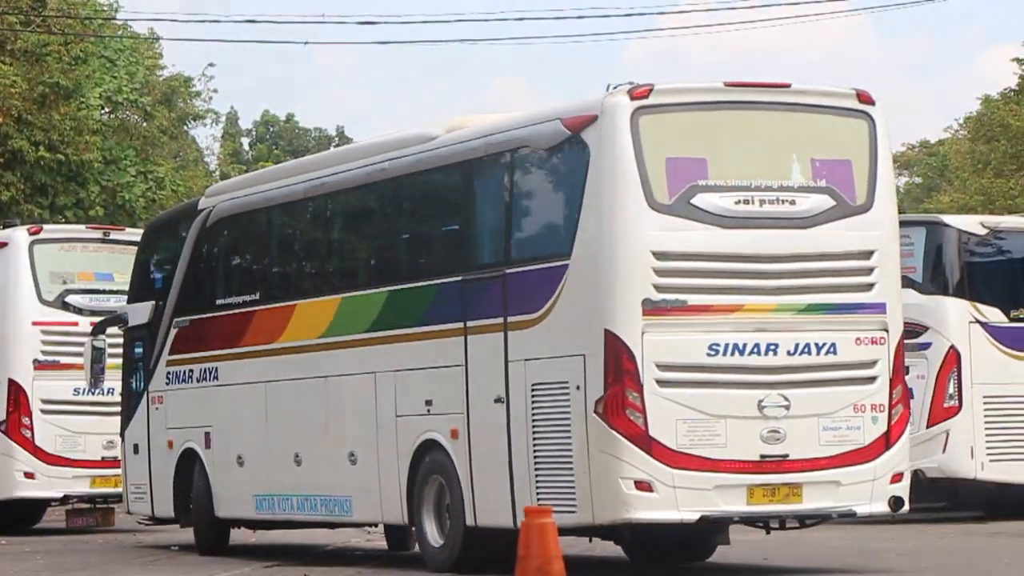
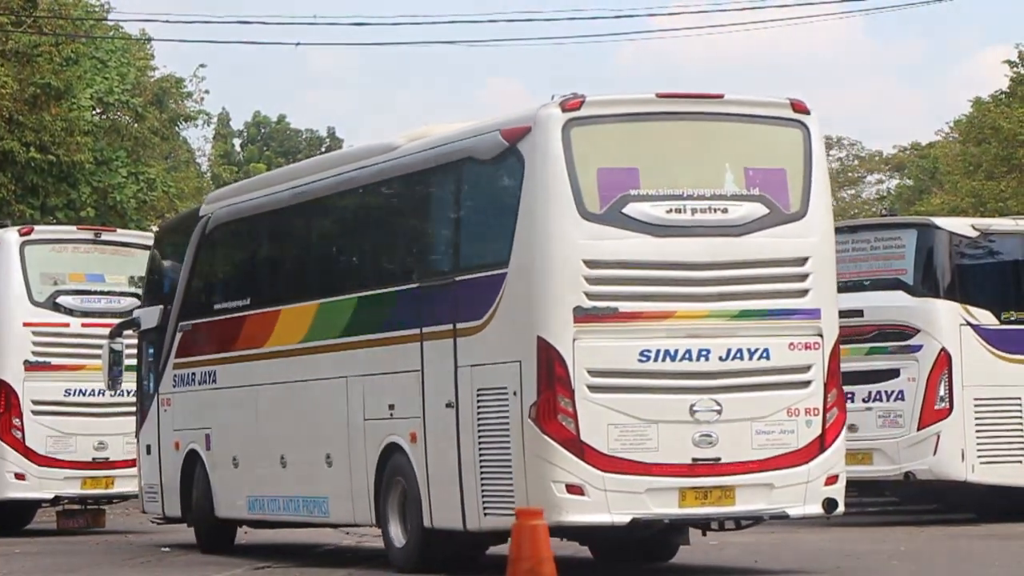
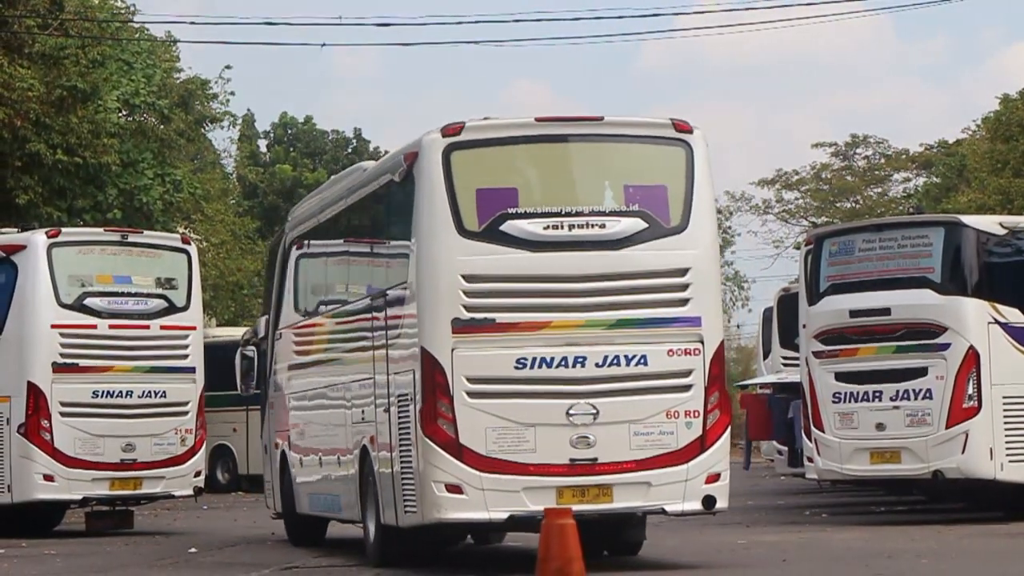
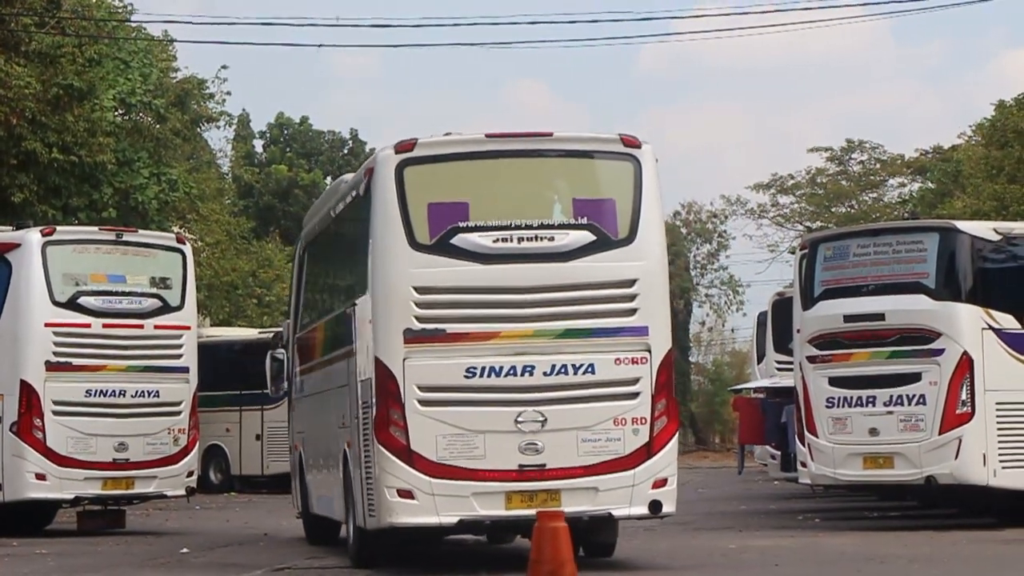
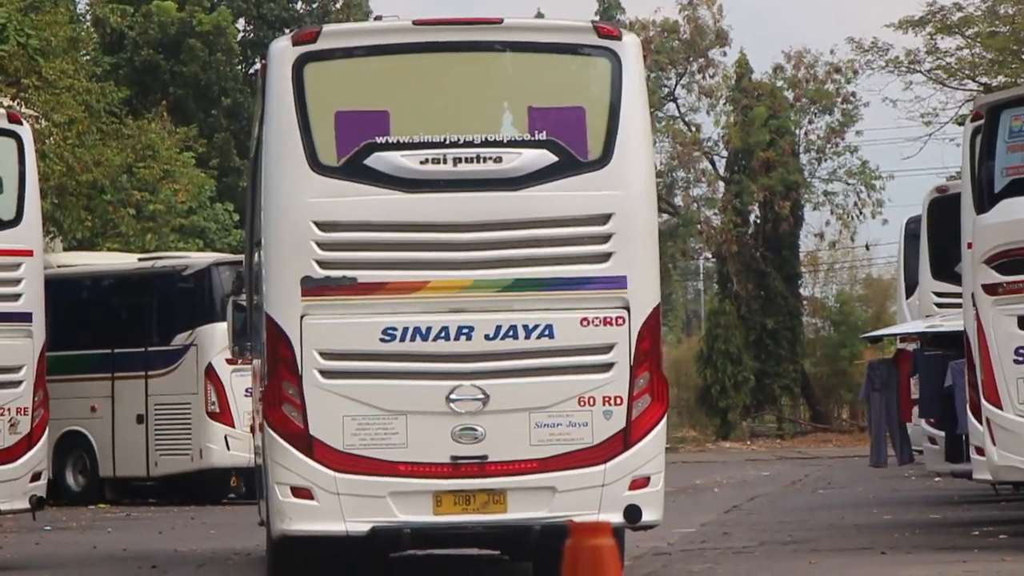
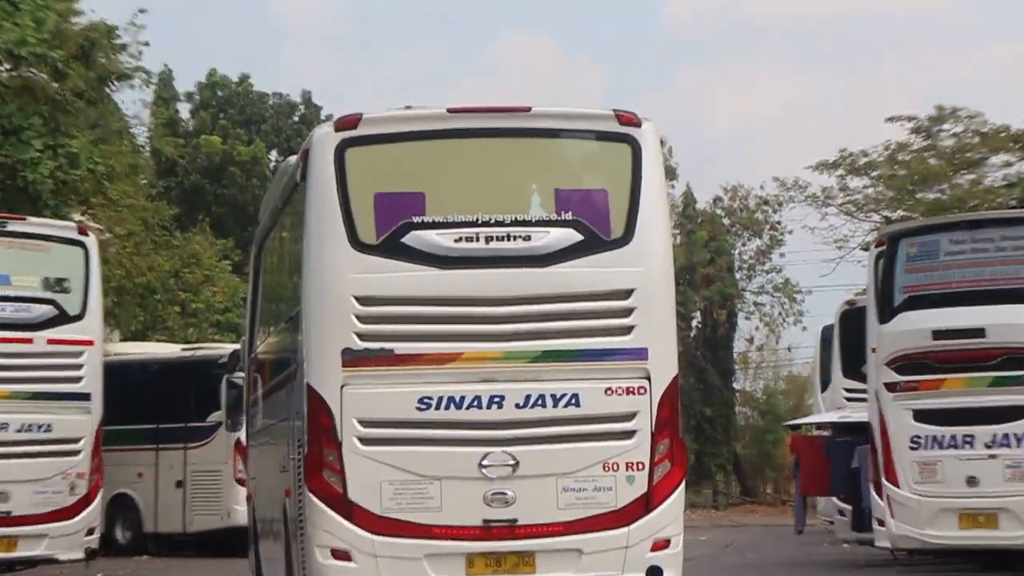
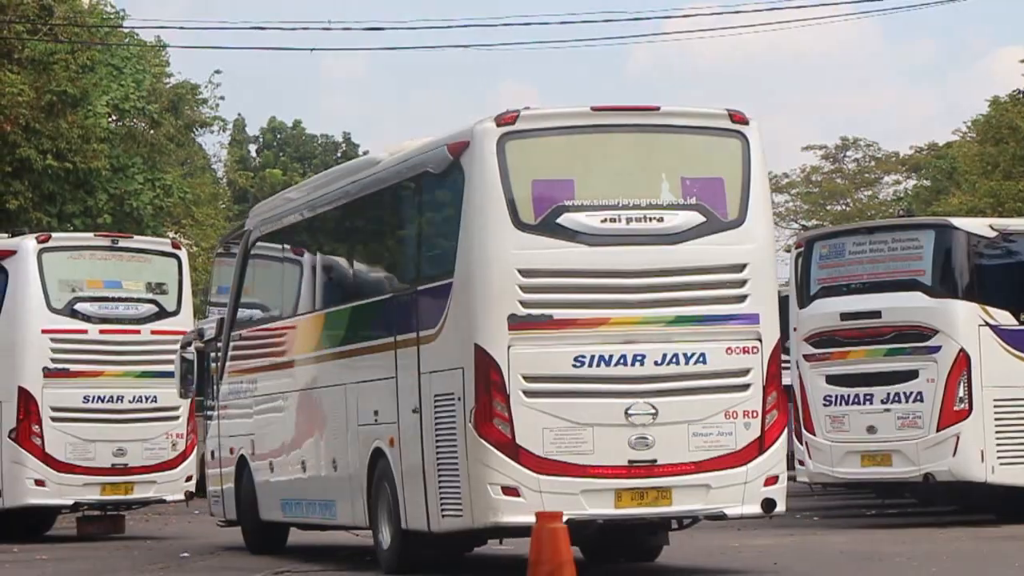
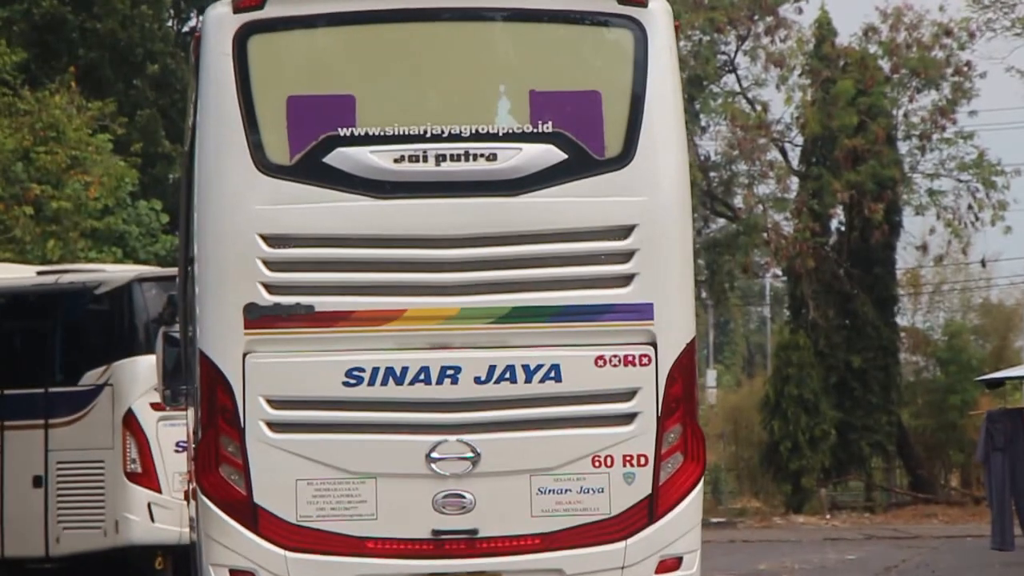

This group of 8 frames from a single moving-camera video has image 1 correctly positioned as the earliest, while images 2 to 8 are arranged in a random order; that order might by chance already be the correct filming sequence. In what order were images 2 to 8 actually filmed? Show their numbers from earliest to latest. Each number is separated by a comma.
2, 7, 3, 4, 6, 5, 8
